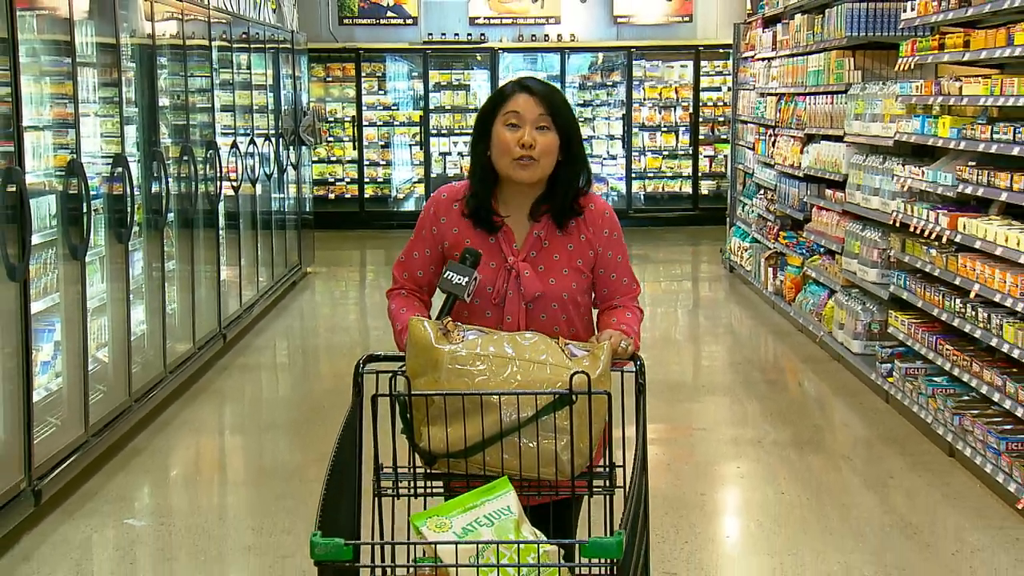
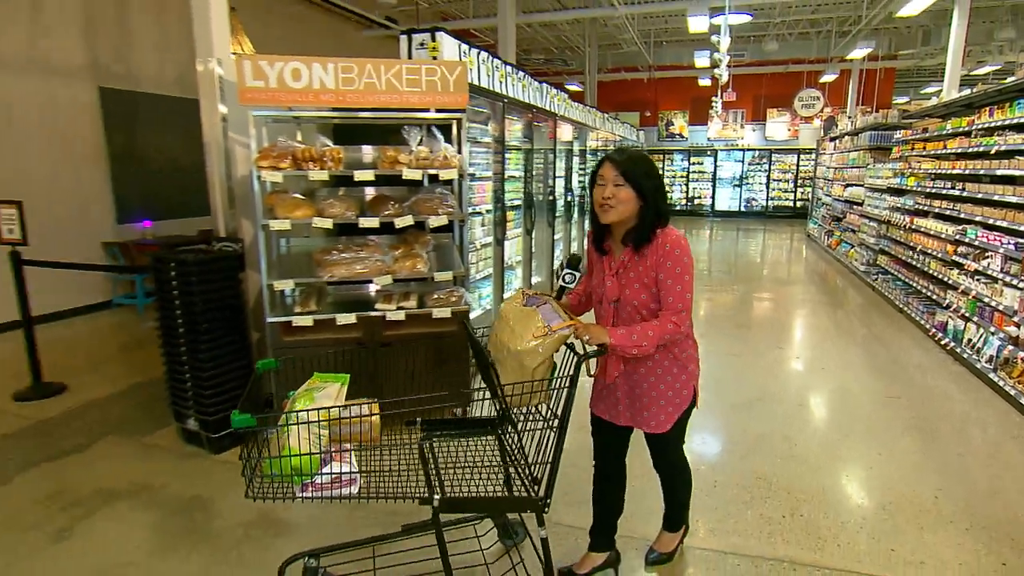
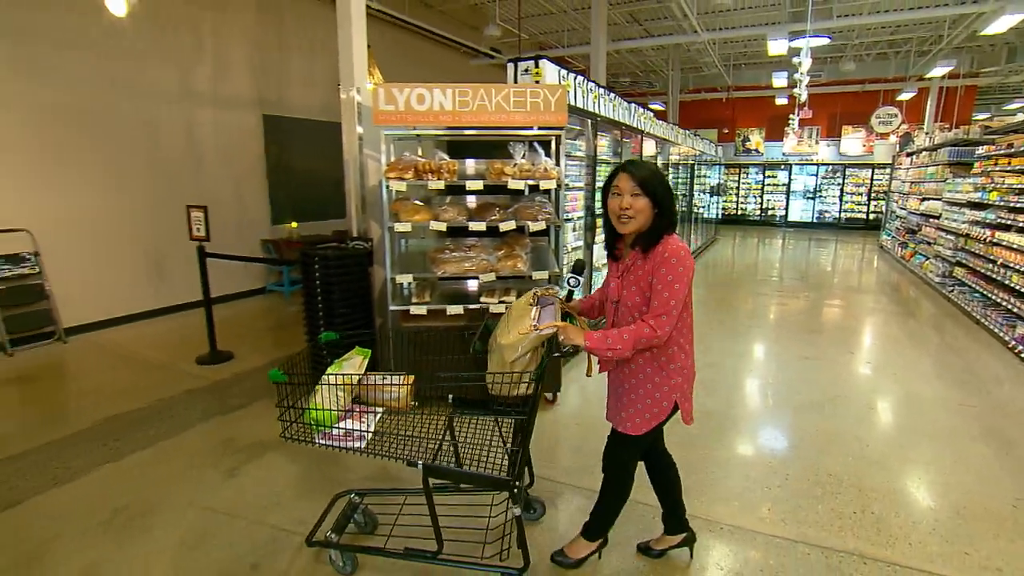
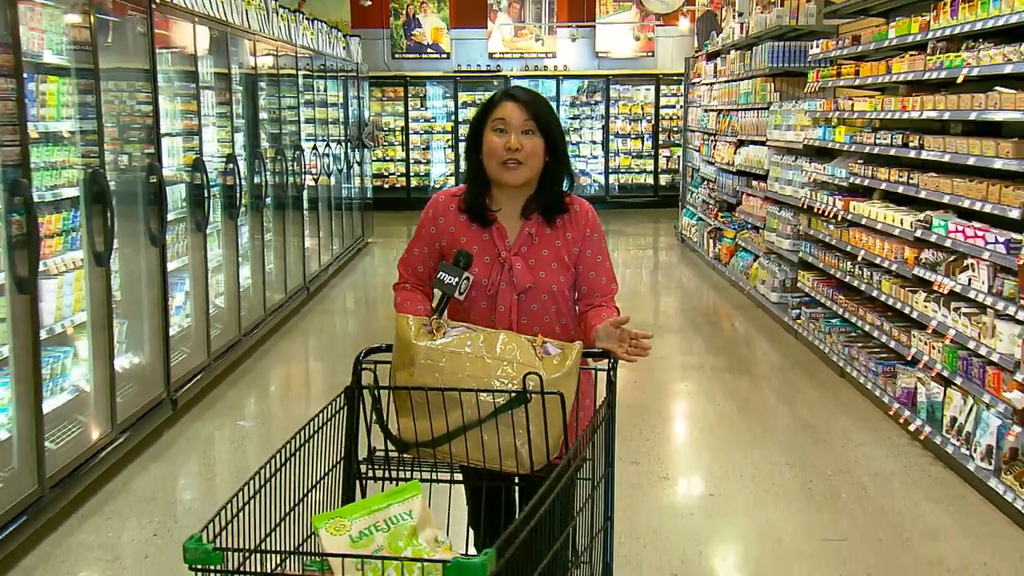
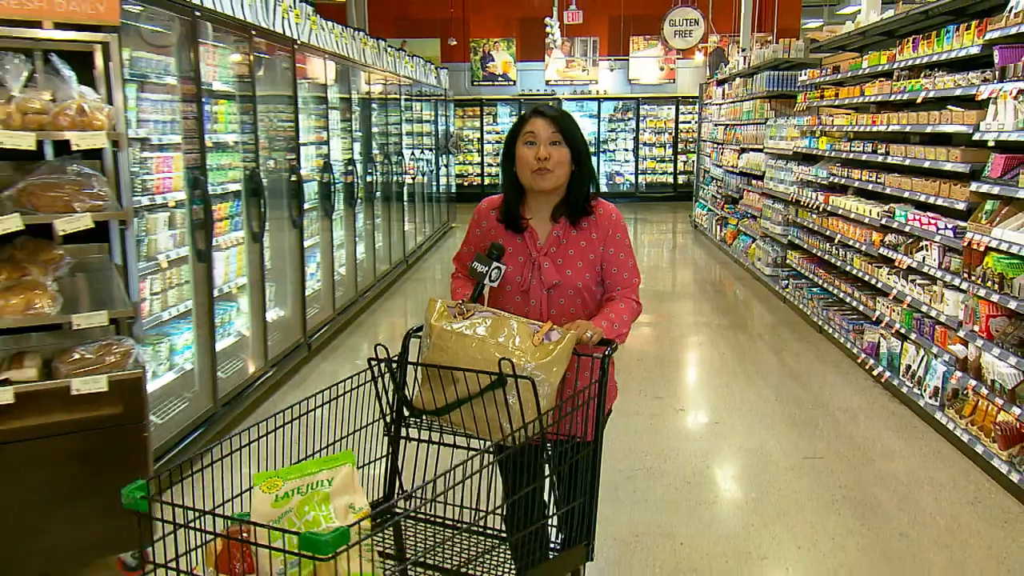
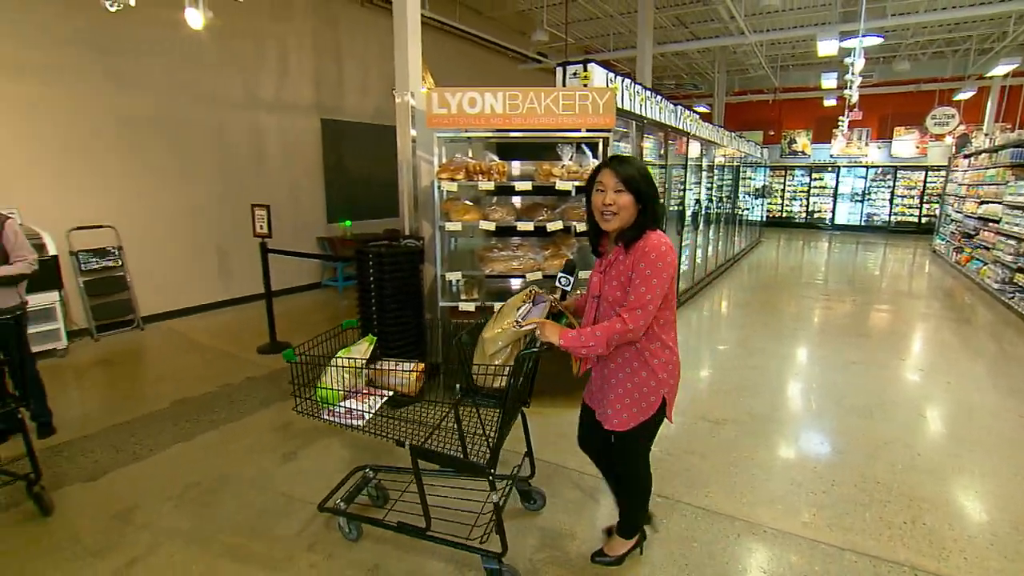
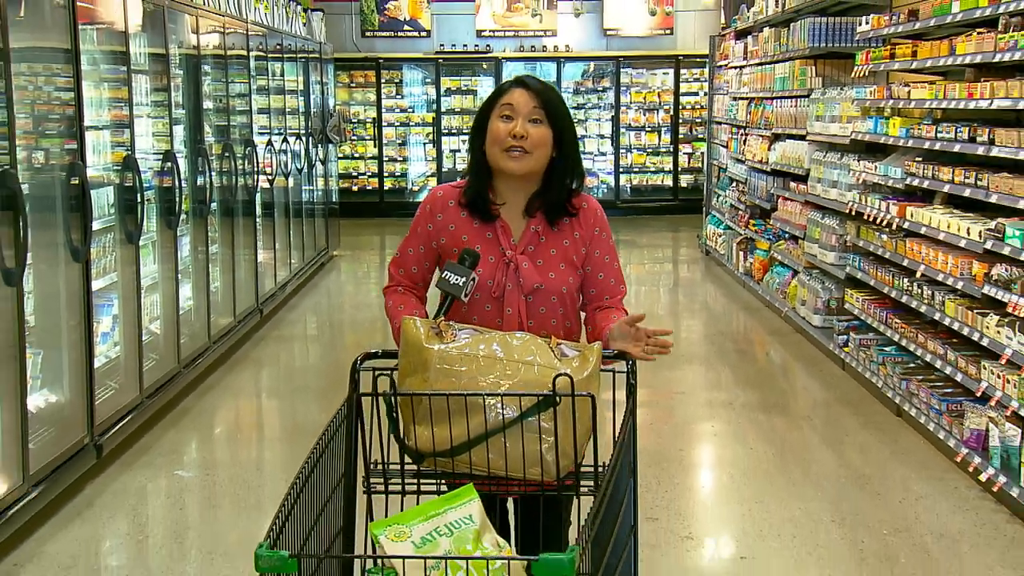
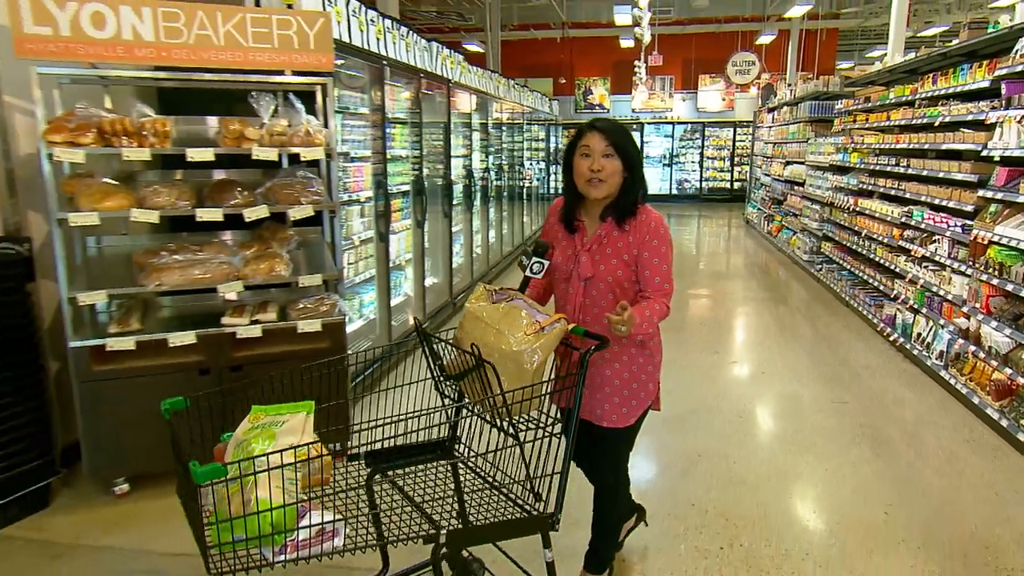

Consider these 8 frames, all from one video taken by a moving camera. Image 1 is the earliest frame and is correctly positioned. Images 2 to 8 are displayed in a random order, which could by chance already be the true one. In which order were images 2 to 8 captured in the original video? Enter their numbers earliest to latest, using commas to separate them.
7, 4, 5, 8, 2, 3, 6
